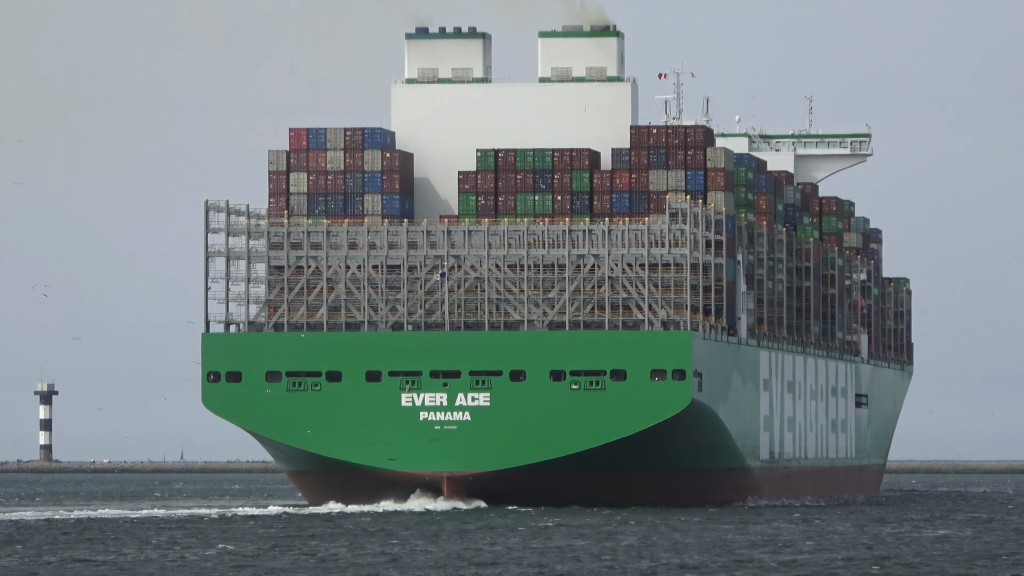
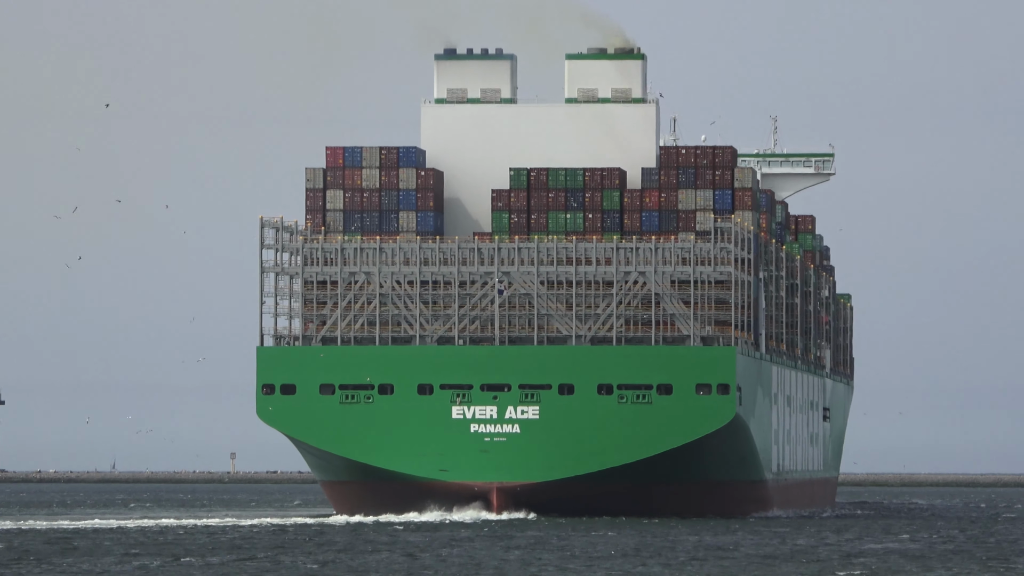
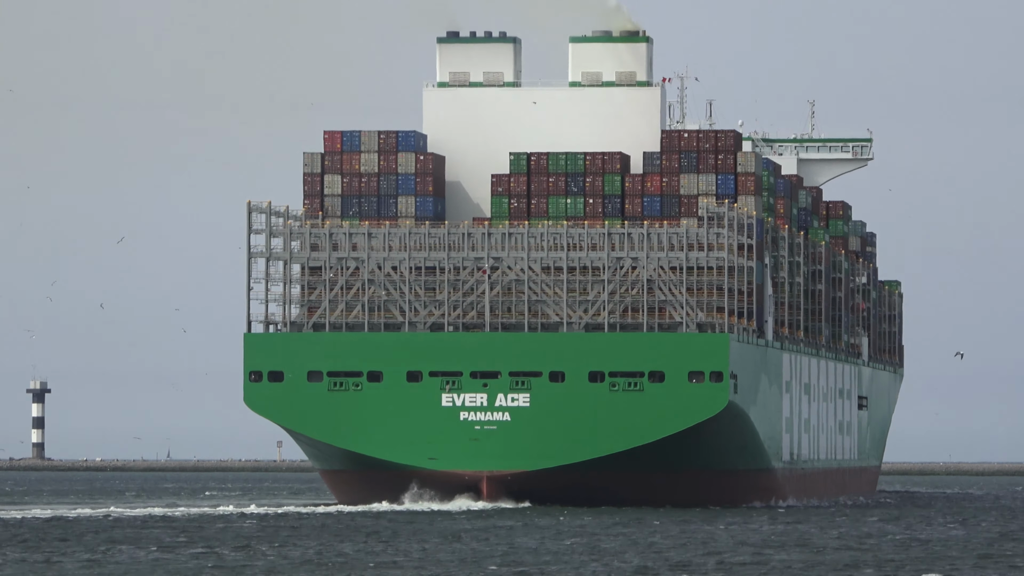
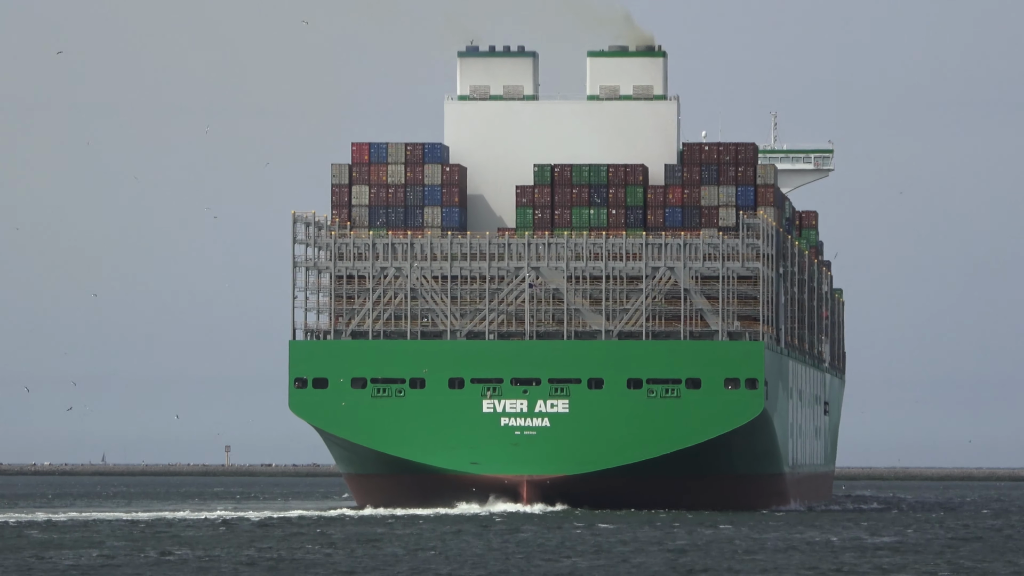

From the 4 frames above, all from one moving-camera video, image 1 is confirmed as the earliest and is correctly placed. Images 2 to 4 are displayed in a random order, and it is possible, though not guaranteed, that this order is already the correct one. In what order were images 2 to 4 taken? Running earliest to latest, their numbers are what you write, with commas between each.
3, 2, 4
